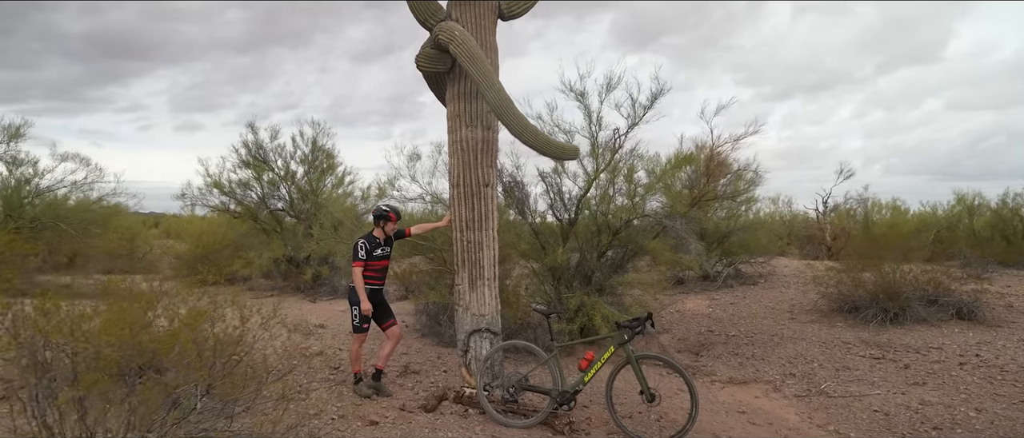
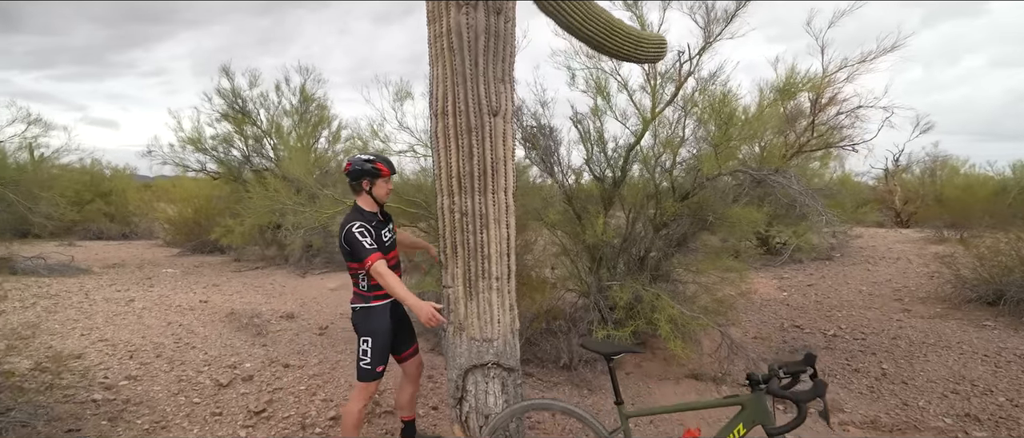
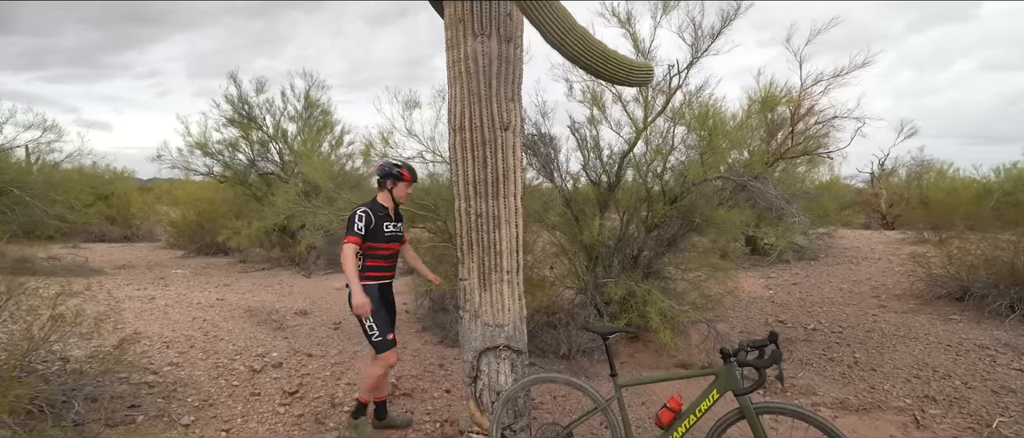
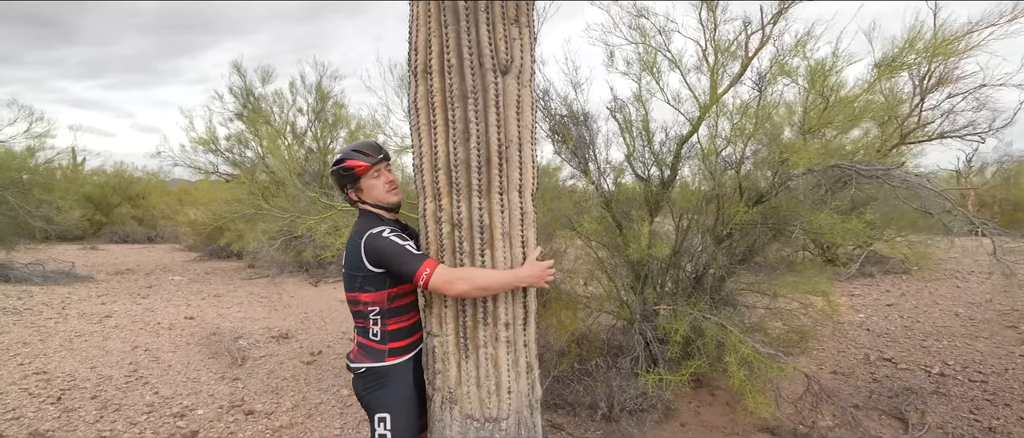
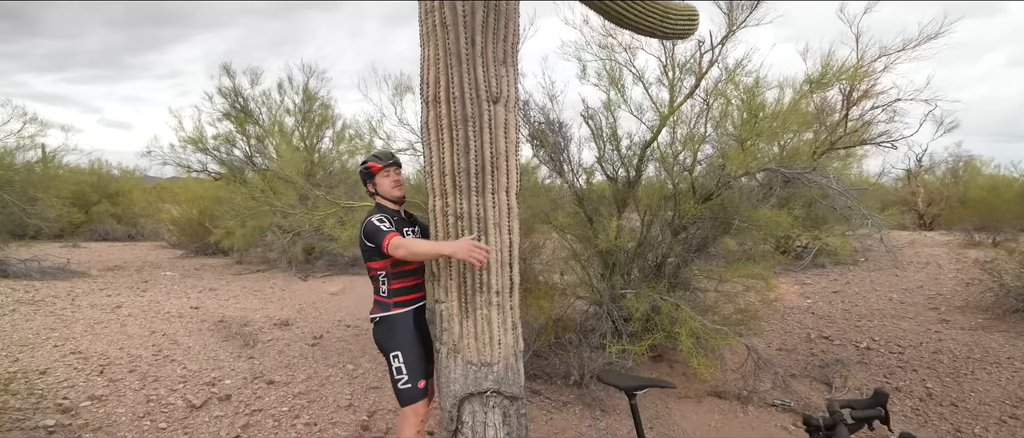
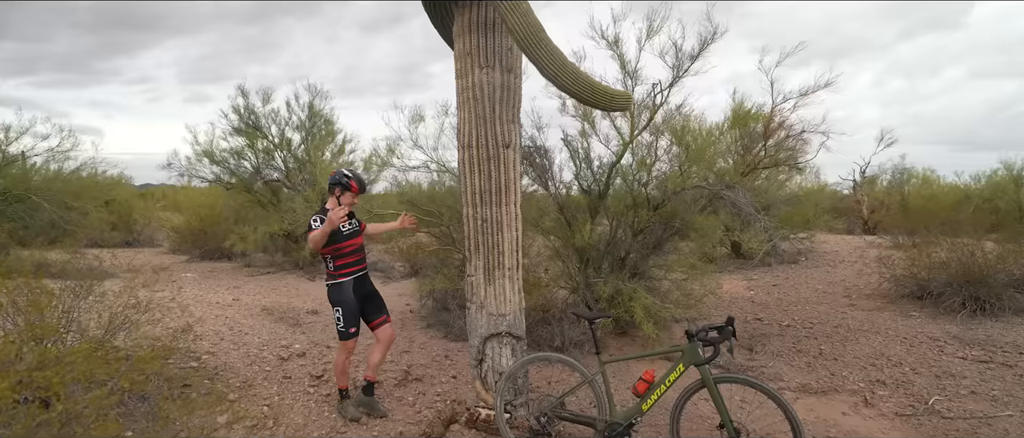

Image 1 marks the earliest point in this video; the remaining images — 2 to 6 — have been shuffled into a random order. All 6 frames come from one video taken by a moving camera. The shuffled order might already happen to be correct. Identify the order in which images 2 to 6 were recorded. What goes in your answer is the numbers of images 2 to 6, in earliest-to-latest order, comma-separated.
6, 3, 2, 5, 4
